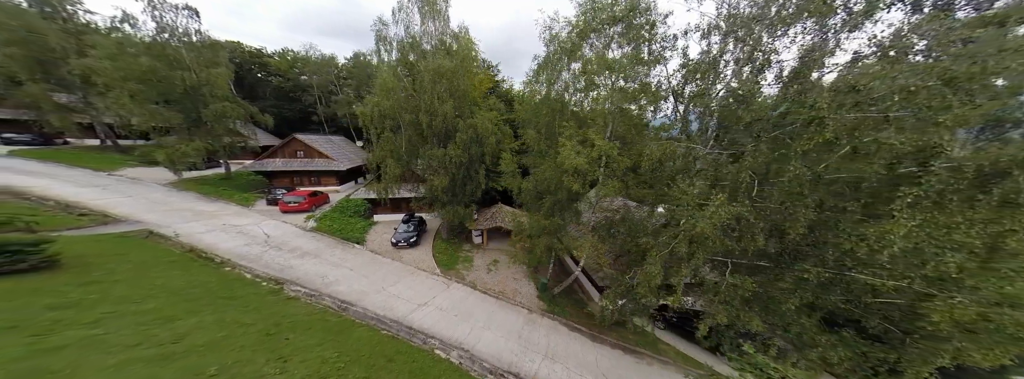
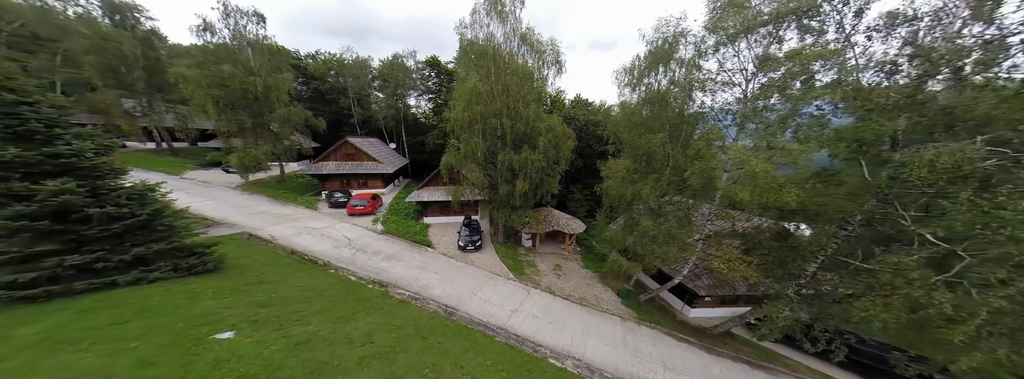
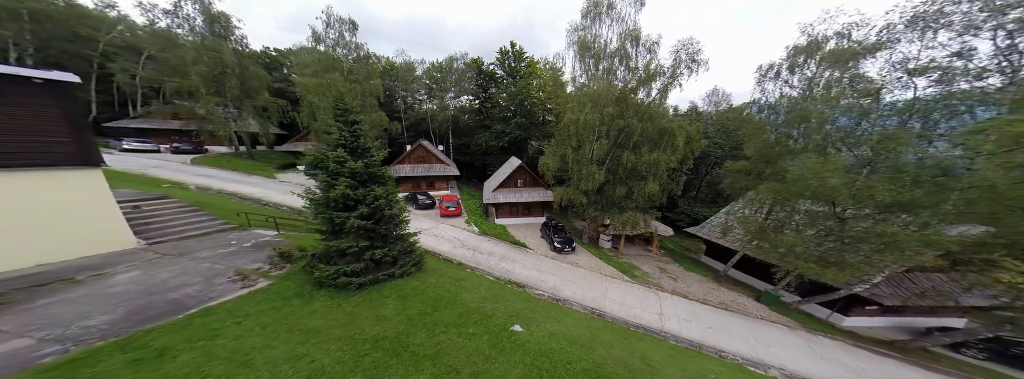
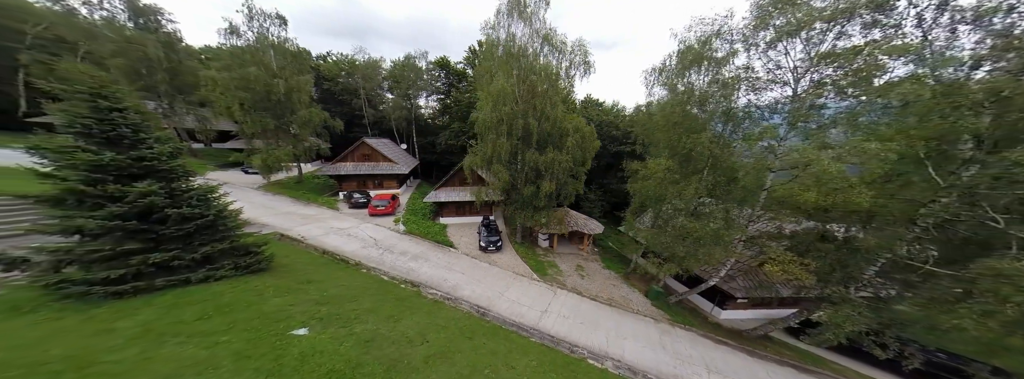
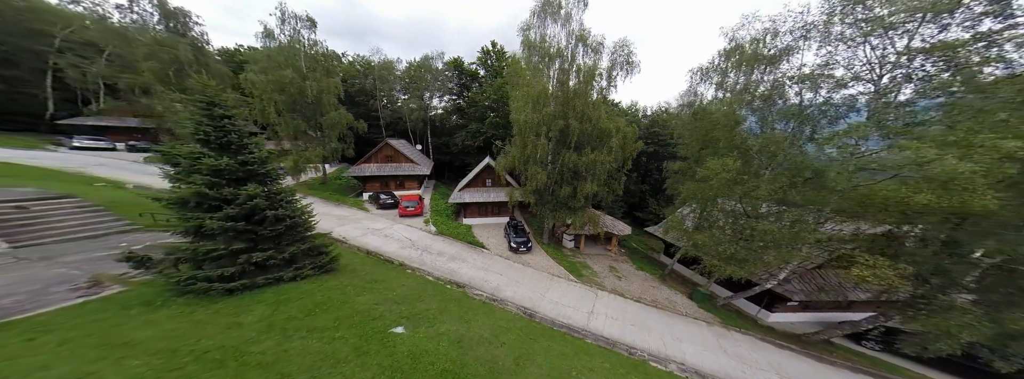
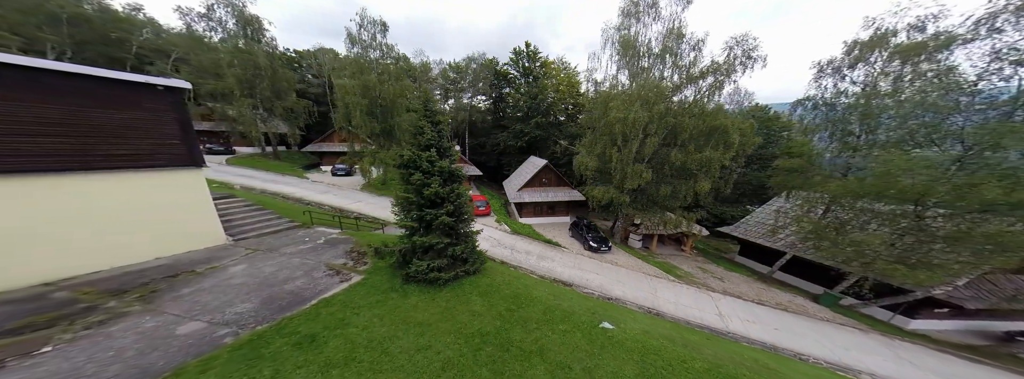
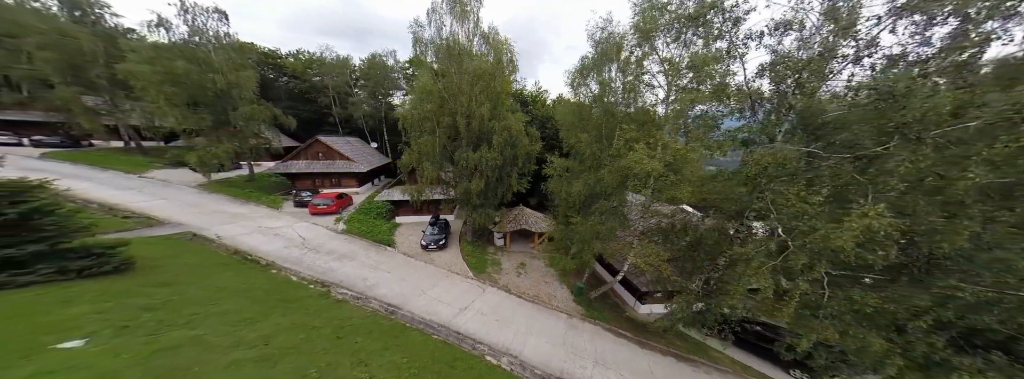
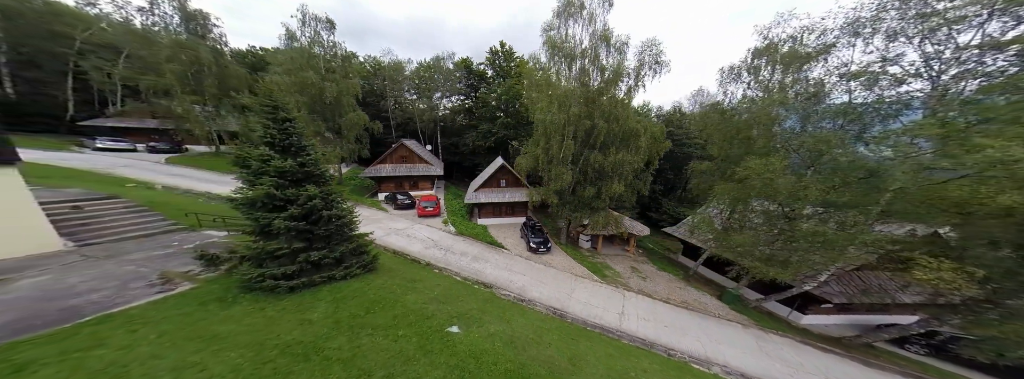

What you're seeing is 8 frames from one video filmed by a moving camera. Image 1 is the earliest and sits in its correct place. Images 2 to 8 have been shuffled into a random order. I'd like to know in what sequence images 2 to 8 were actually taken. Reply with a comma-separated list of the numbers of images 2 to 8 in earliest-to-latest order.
7, 2, 4, 5, 8, 3, 6
